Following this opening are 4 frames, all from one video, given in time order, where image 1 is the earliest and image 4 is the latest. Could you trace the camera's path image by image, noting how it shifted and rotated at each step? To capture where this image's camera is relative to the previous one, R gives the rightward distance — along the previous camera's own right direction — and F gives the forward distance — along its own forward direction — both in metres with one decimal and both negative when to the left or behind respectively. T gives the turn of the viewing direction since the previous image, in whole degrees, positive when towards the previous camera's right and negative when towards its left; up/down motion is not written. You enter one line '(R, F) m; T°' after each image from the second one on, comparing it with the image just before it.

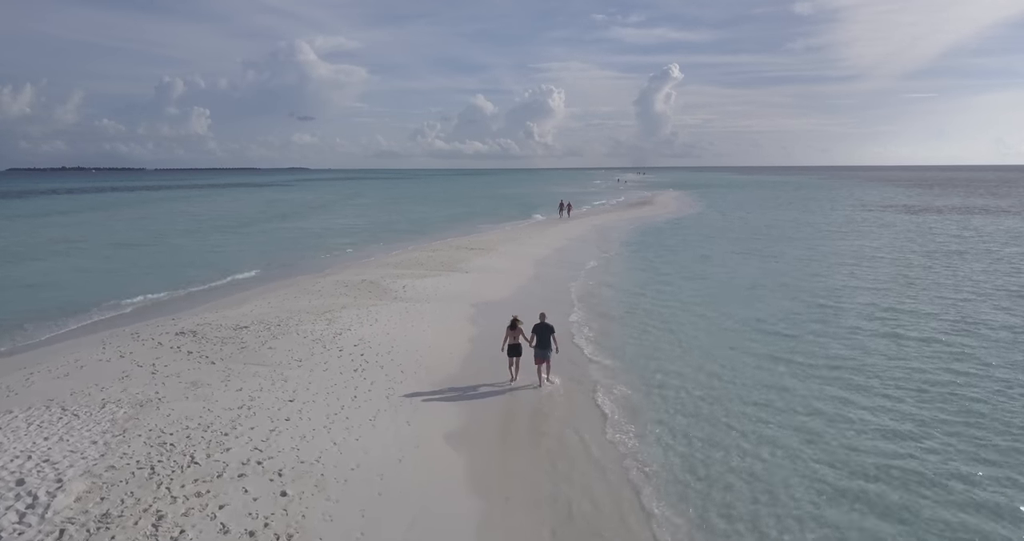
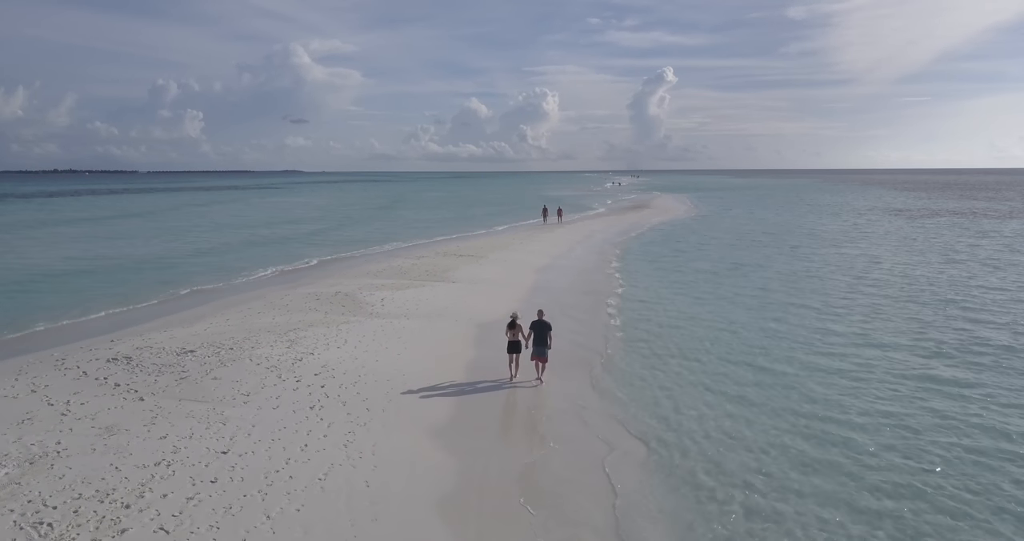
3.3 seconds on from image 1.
(+0.1, +2.0) m; +1°
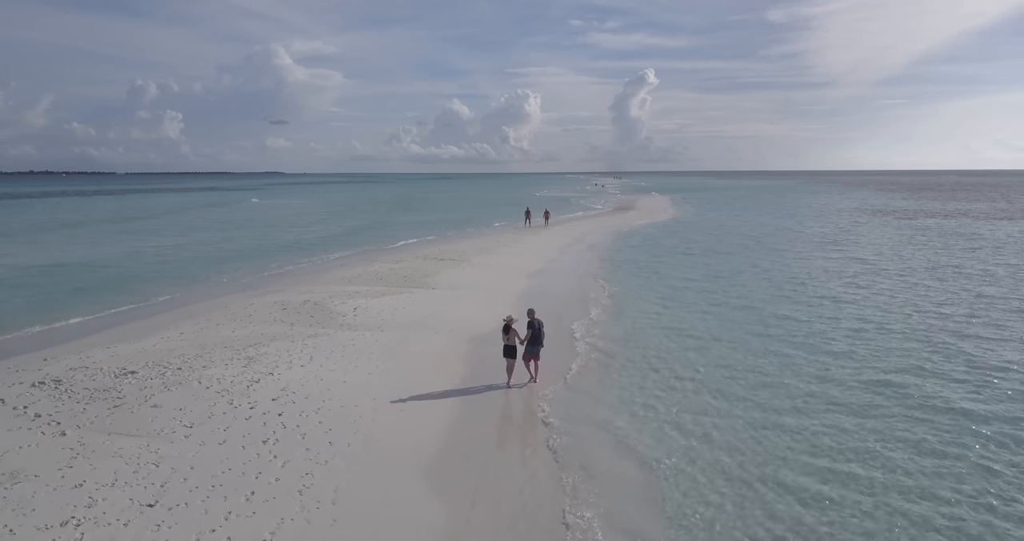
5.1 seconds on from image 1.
(0.0, +1.4) m; +2°
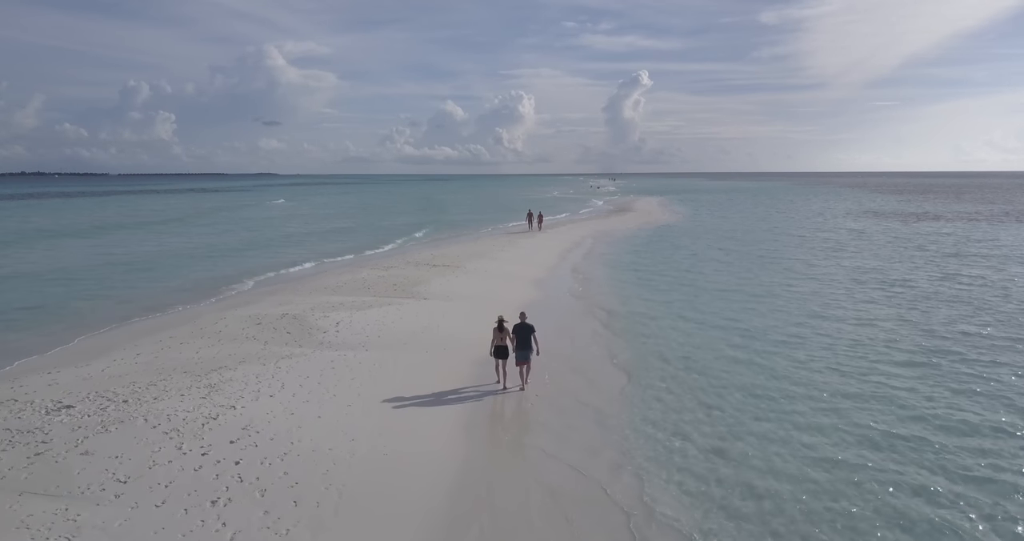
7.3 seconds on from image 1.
(-0.2, +1.6) m; +1°
